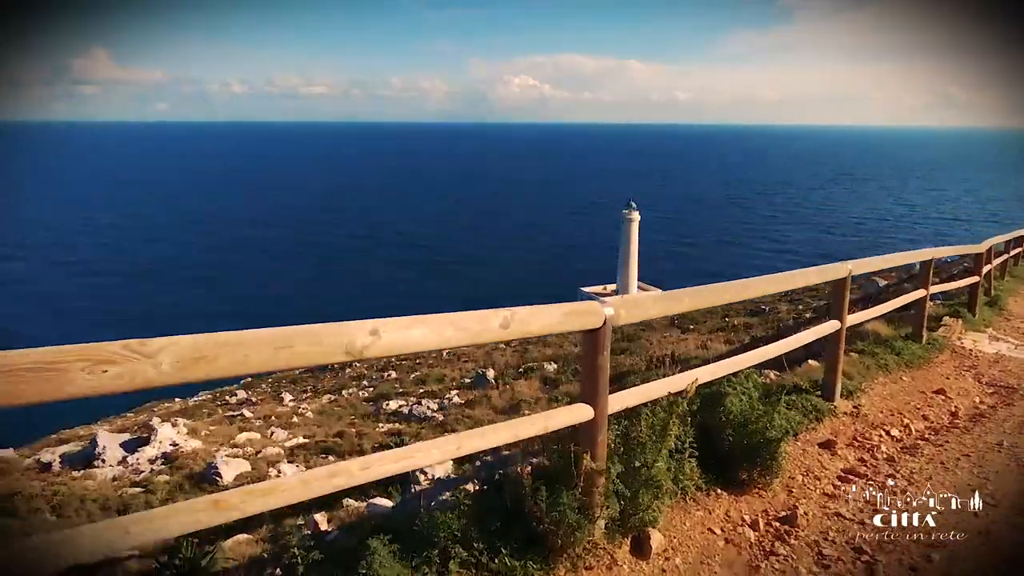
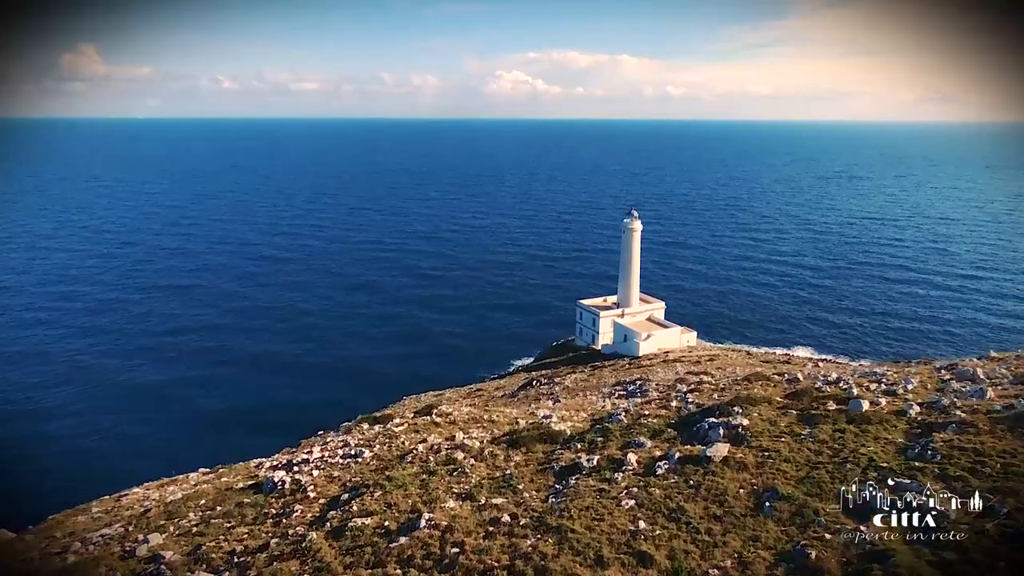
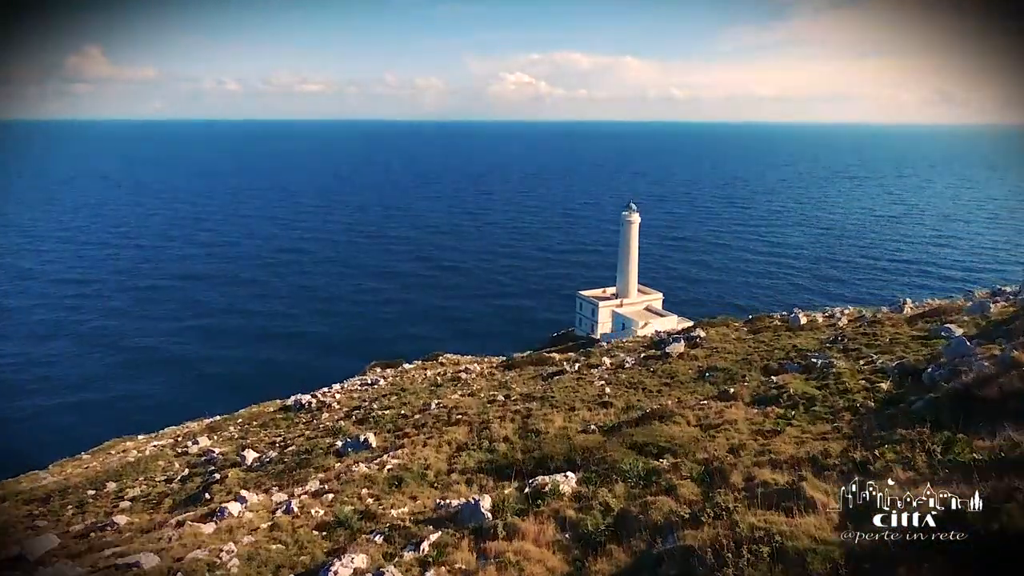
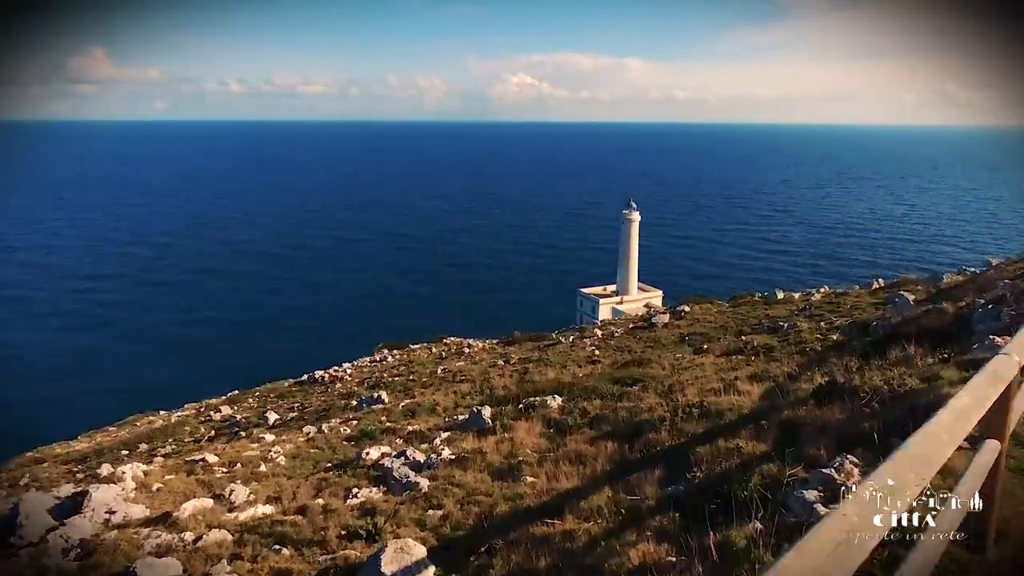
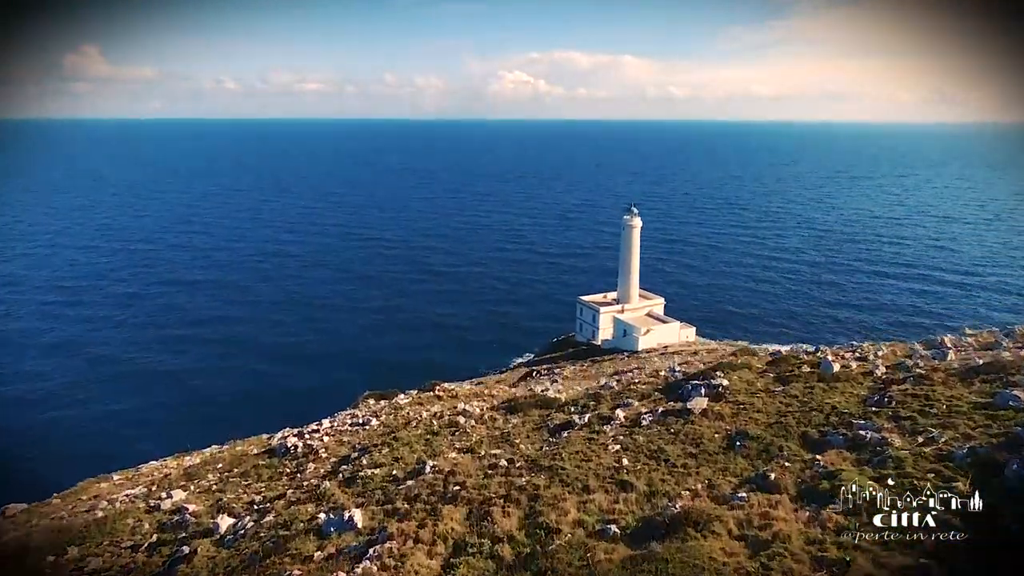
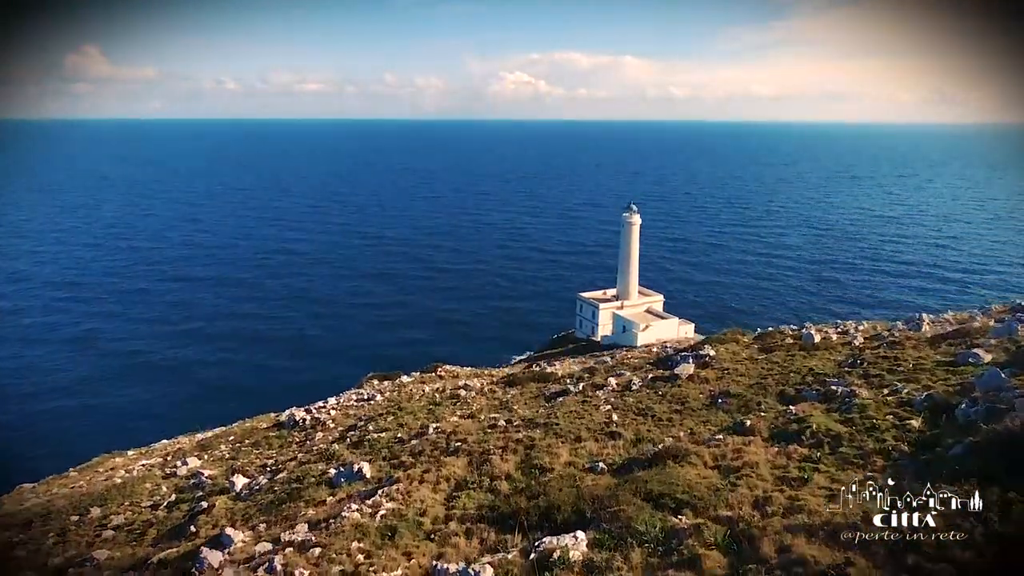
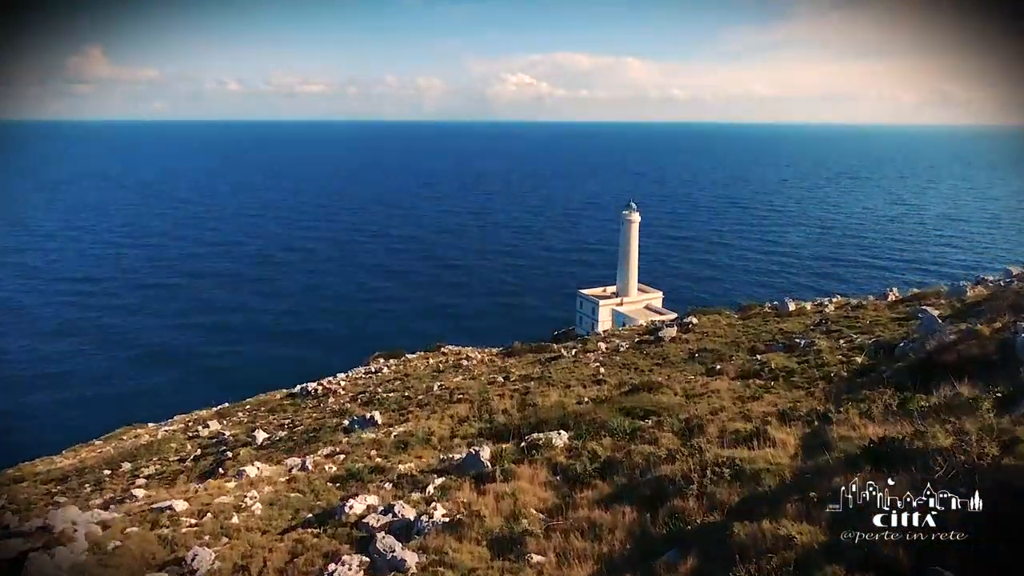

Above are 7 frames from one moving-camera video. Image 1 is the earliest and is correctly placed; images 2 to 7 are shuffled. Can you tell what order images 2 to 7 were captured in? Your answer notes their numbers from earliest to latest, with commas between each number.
4, 7, 3, 6, 5, 2
